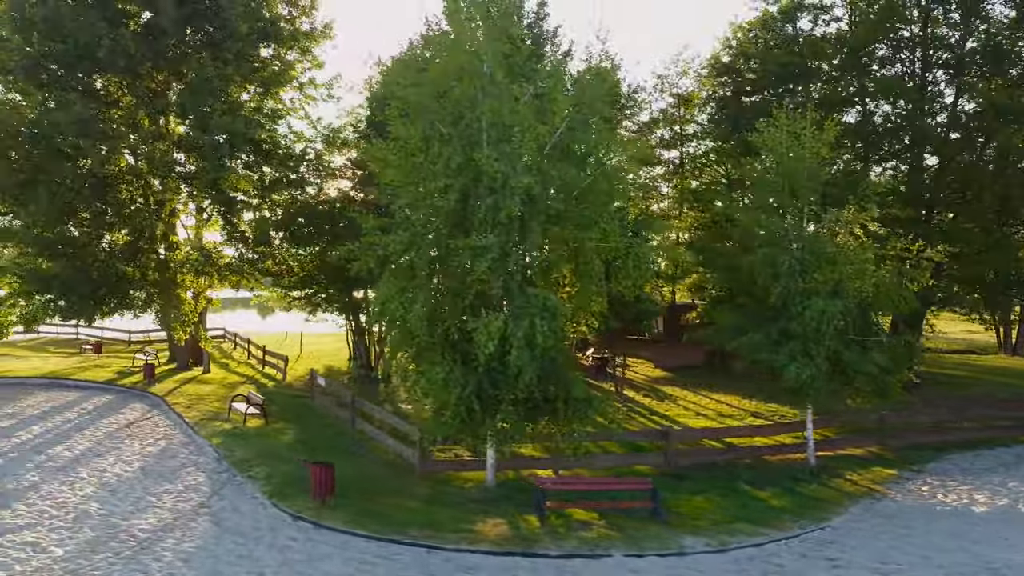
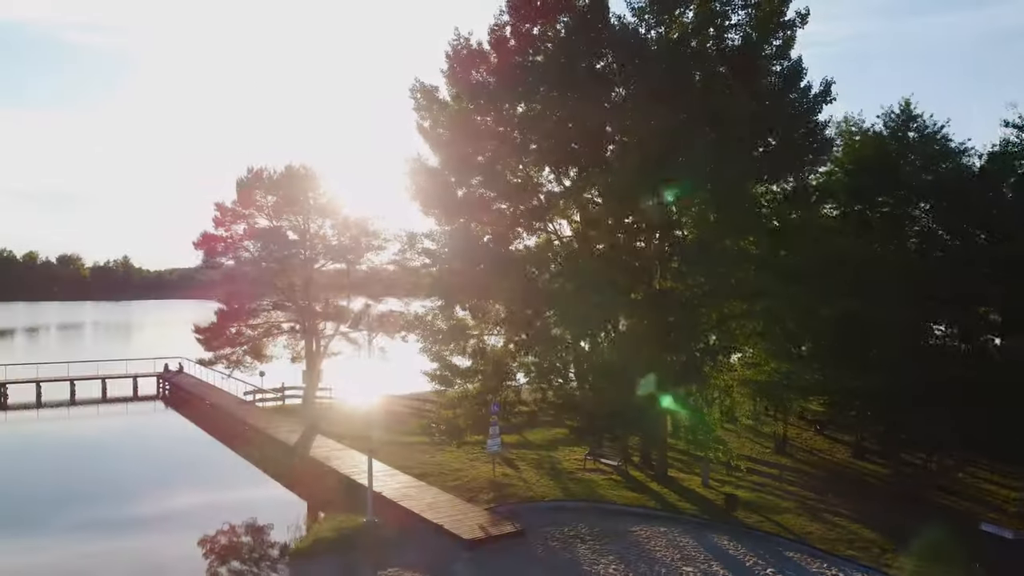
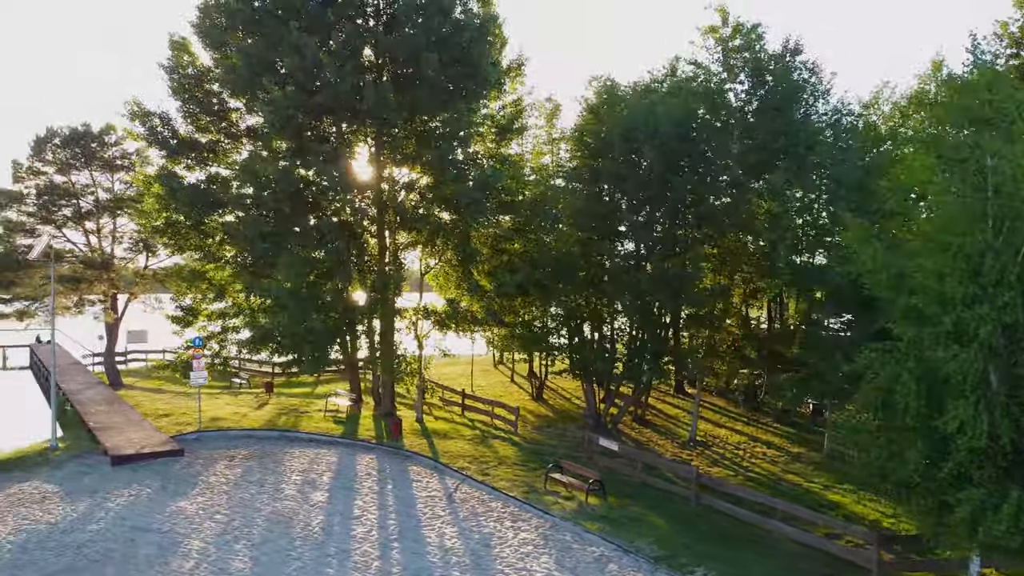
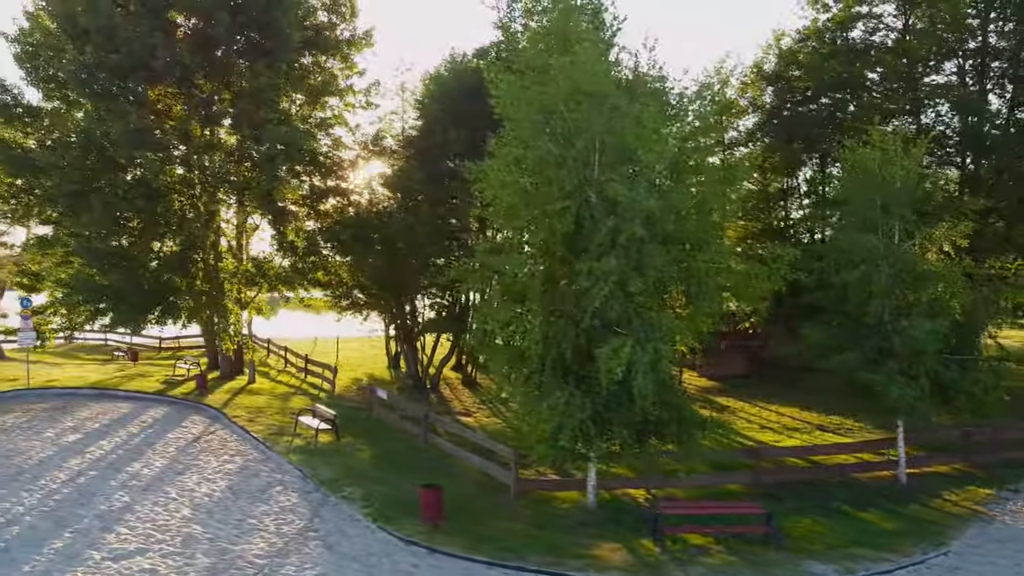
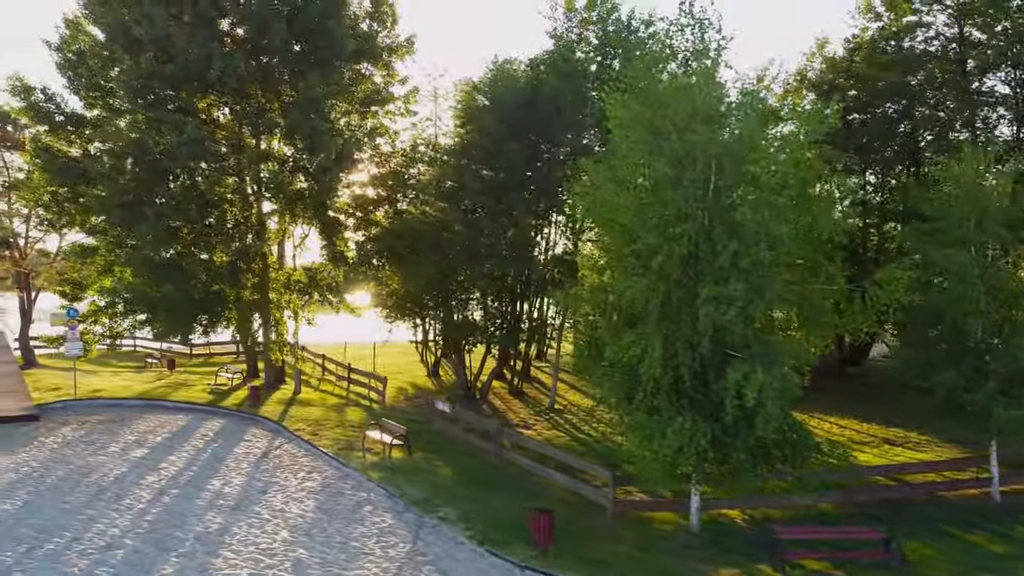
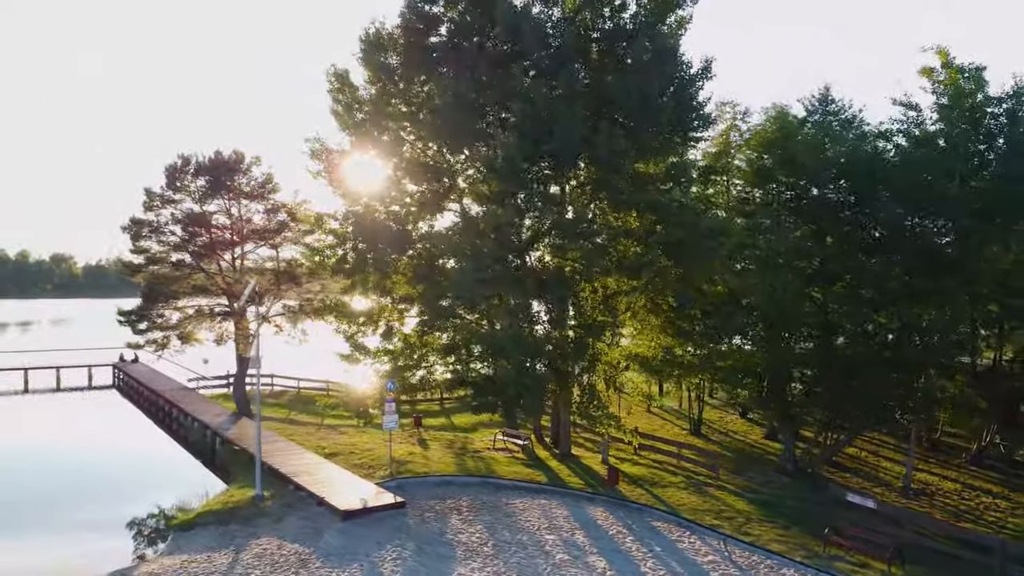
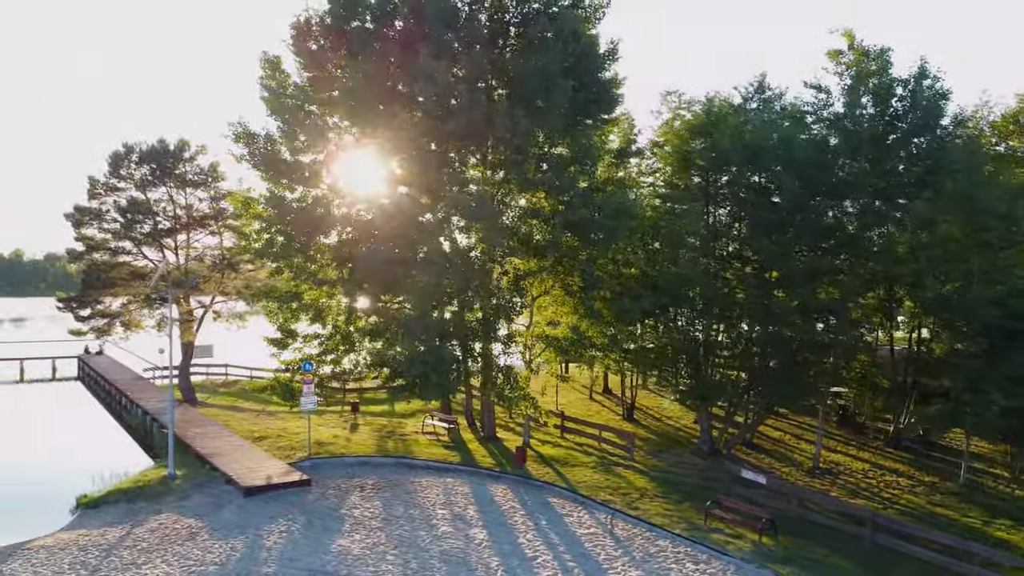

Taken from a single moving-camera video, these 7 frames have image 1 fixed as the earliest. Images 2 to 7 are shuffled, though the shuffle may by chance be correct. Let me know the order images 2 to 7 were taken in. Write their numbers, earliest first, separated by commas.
4, 5, 3, 7, 6, 2
